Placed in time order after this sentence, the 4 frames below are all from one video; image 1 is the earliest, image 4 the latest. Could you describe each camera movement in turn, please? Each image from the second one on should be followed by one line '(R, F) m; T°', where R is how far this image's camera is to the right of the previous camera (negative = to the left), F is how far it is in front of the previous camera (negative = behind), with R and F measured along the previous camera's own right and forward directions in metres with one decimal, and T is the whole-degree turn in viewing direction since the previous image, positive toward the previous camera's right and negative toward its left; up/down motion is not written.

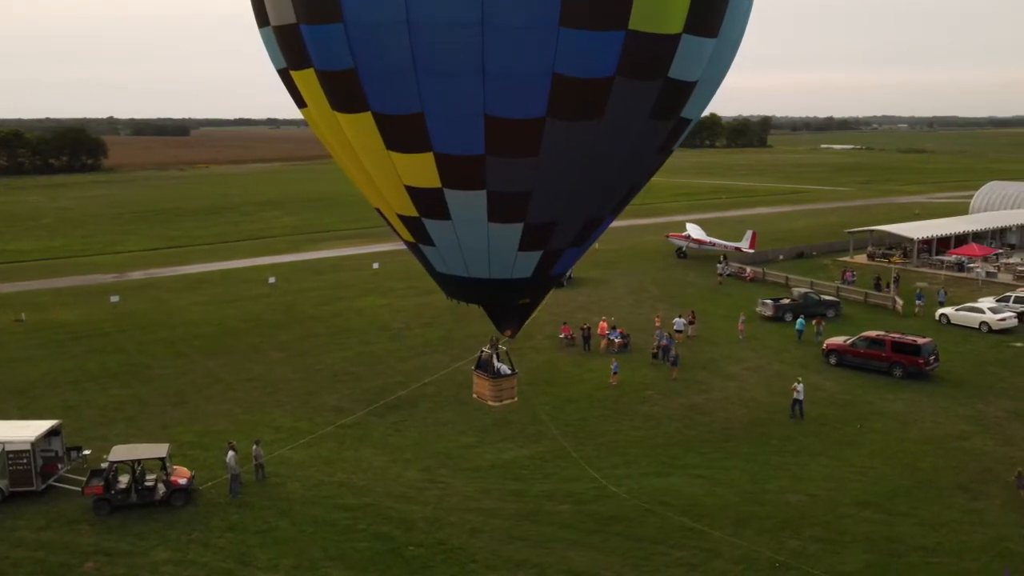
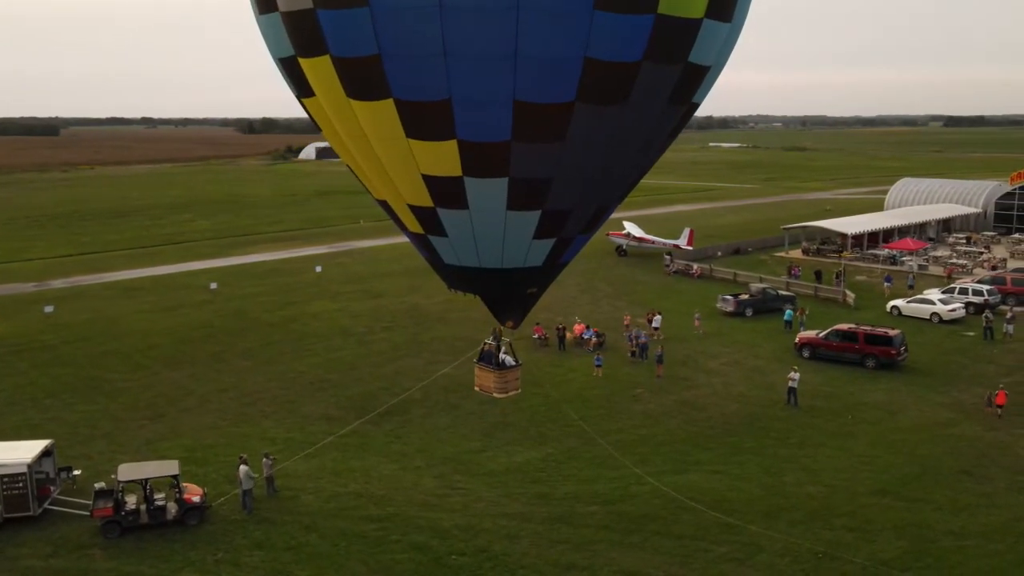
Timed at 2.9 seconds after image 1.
(-1.4, +0.2) m; +6°
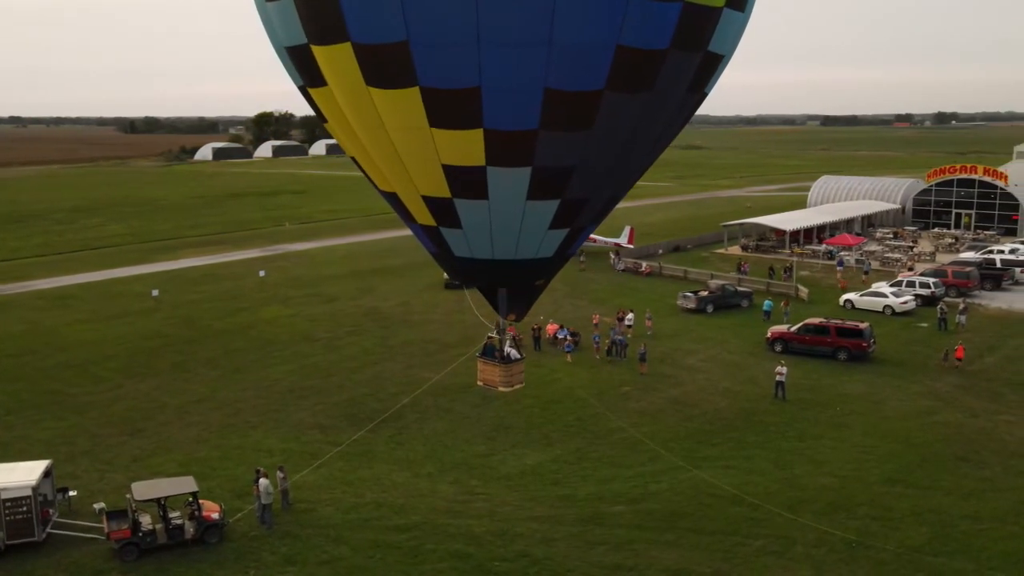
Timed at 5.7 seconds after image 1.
(-1.4, +0.1) m; +6°
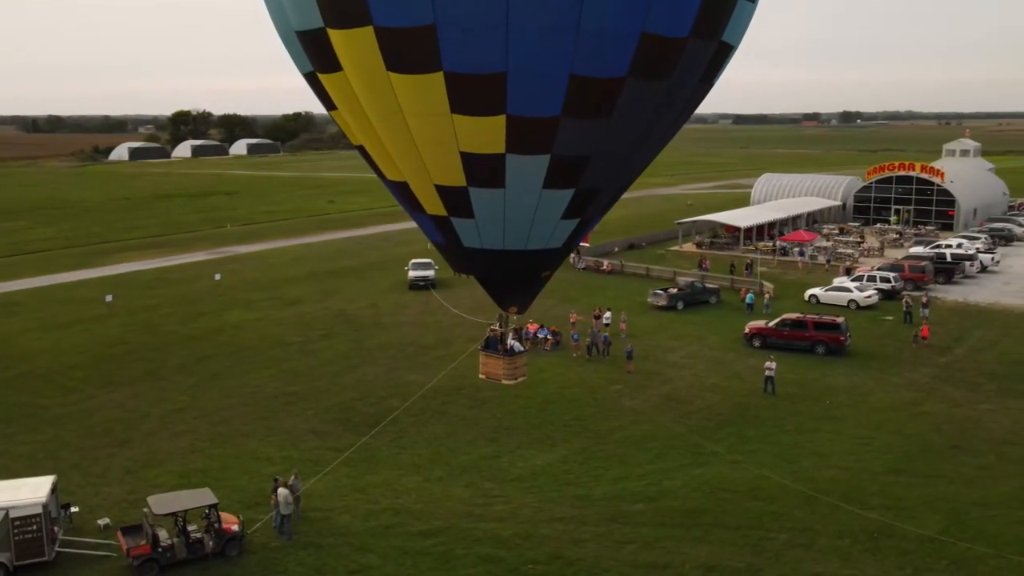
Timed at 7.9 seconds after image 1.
(-1.1, +0.1) m; +4°
